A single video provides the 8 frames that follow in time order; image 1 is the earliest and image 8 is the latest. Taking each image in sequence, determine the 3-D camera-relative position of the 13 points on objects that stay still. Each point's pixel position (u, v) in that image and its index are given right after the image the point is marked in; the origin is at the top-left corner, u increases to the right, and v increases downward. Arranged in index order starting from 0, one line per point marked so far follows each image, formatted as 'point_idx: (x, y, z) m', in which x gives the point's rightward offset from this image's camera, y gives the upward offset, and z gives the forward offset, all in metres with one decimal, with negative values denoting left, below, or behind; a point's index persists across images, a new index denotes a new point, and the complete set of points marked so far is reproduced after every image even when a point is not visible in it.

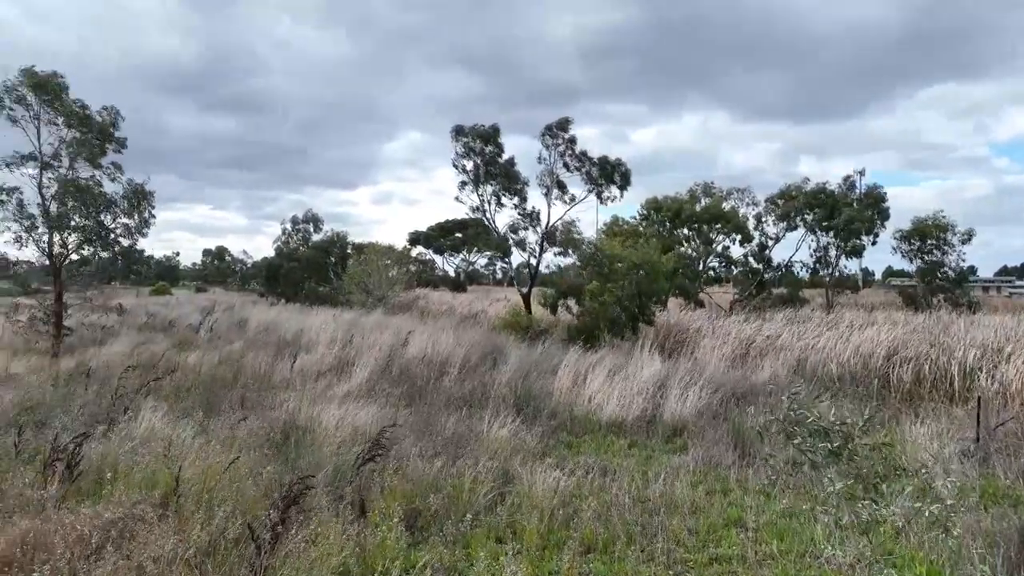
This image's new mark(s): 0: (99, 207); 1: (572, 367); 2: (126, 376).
0: (-4.8, +1.0, +8.3) m
1: (+0.5, -0.7, +6.4) m
2: (-3.5, -0.8, +6.4) m
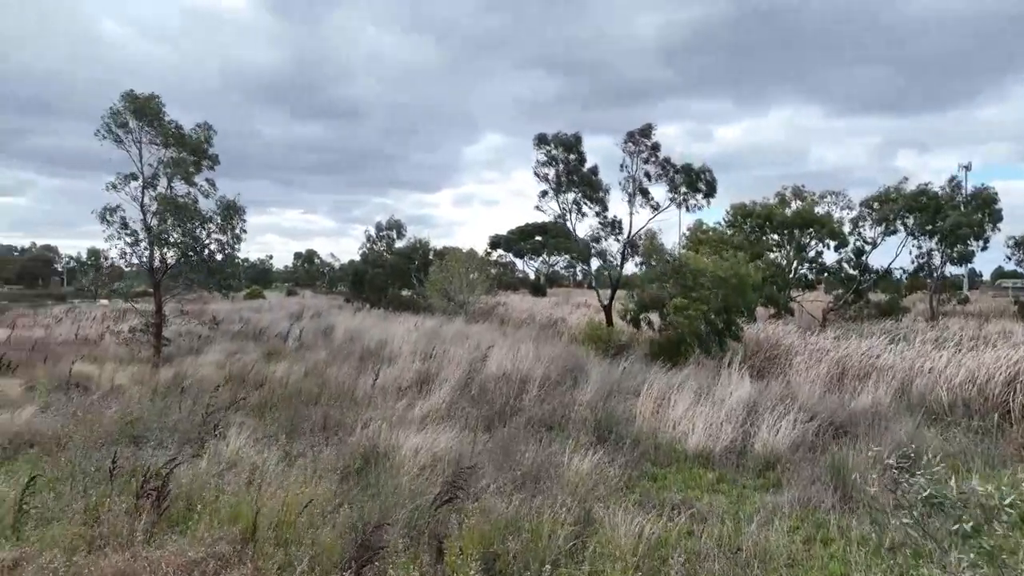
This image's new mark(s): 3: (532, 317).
0: (-3.8, +0.8, +8.6) m
1: (+1.2, -0.9, +6.1) m
2: (-2.7, -1.0, +6.7) m
3: (+0.4, -0.6, +15.1) m
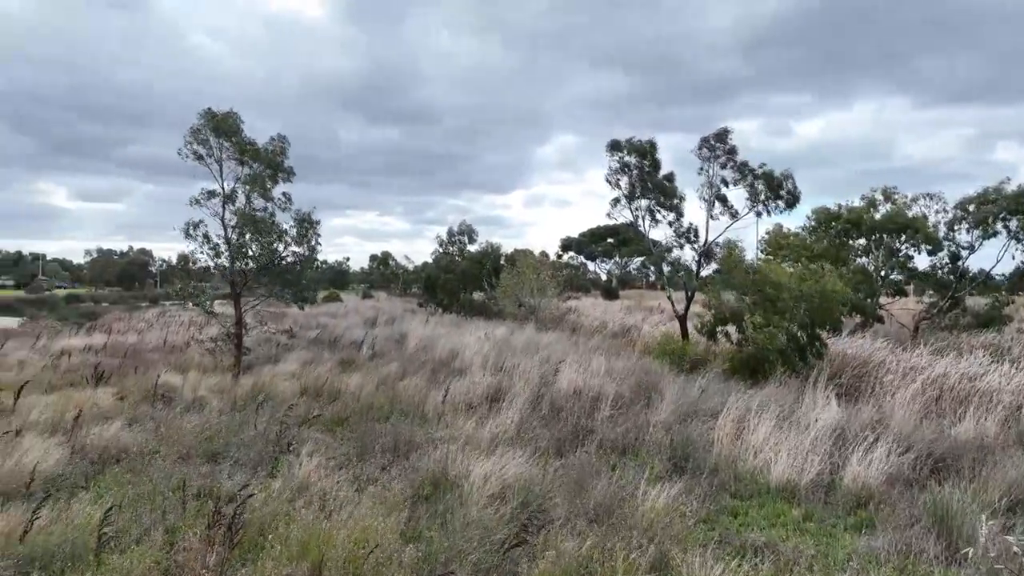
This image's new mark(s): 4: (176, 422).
0: (-3.0, +0.7, +8.9) m
1: (+1.8, -1.0, +5.9) m
2: (-2.1, -1.1, +6.8) m
3: (+1.9, -0.8, +14.9) m
4: (-2.7, -1.1, +5.8) m
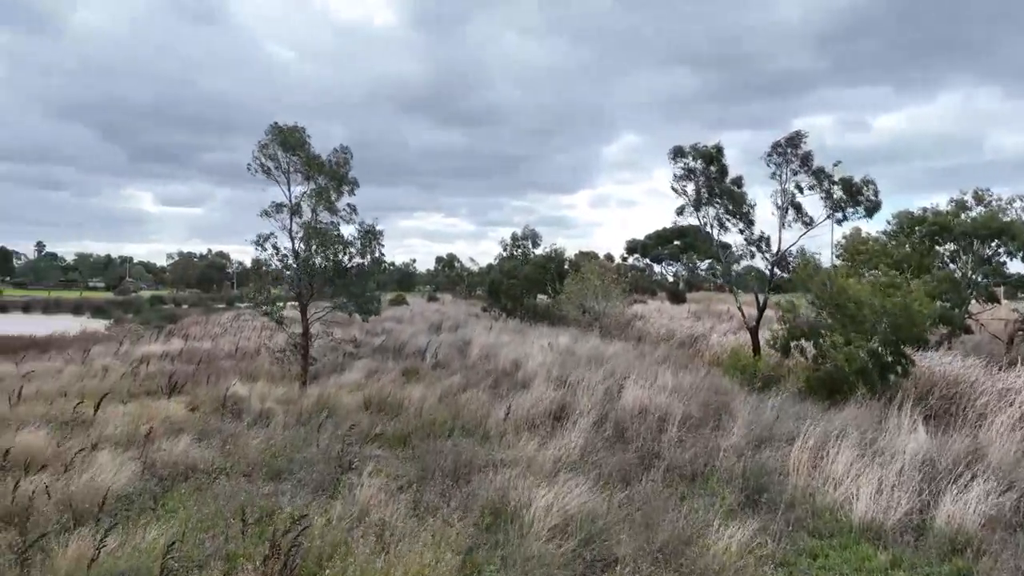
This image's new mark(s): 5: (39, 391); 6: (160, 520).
0: (-2.2, +0.5, +9.0) m
1: (+2.3, -1.1, +5.5) m
2: (-1.5, -1.2, +6.8) m
3: (+3.2, -0.9, +14.5) m
4: (-2.2, -1.2, +5.9) m
5: (-5.3, -1.2, +8.0) m
6: (-2.0, -1.3, +3.9) m
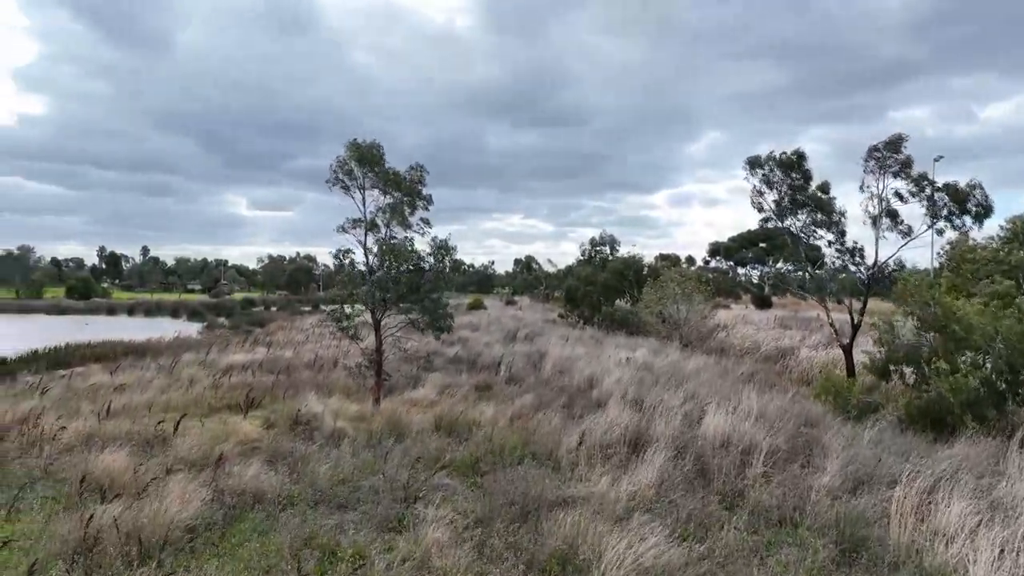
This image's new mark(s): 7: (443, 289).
0: (-1.3, +0.3, +8.9) m
1: (+2.9, -1.3, +5.0) m
2: (-0.8, -1.4, +6.7) m
3: (+4.7, -1.1, +13.8) m
4: (-1.6, -1.4, +5.9) m
5: (-4.5, -1.4, +8.3) m
6: (-1.6, -1.5, +3.9) m
7: (-0.9, 0.0, +9.1) m
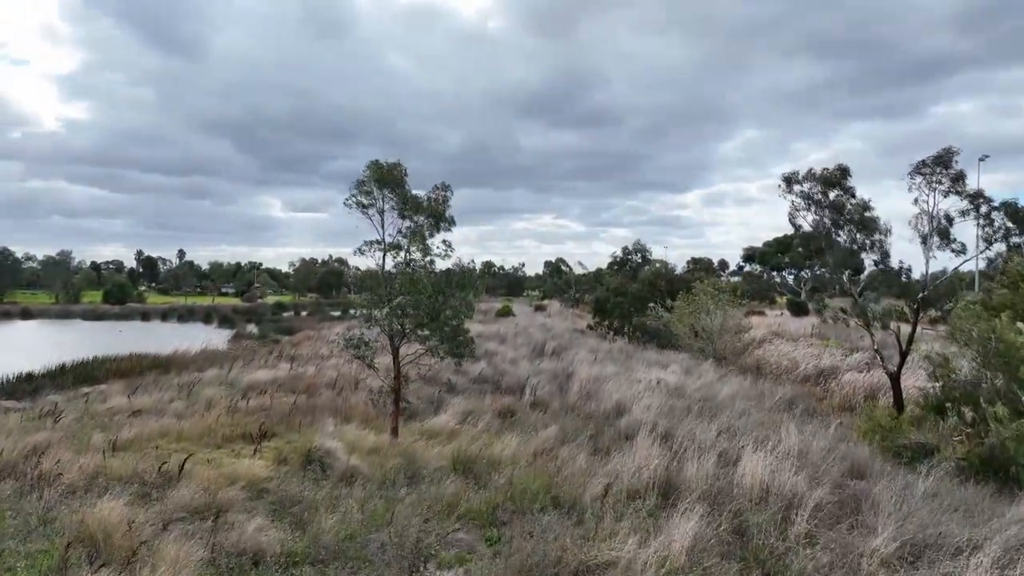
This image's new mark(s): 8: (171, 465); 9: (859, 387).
0: (-1.0, 0.0, +8.5) m
1: (+3.0, -1.6, +4.5) m
2: (-0.6, -1.7, +6.3) m
3: (+5.2, -1.4, +13.2) m
4: (-1.5, -1.7, +5.5) m
5: (-4.2, -1.7, +8.1) m
6: (-1.5, -1.8, +3.5) m
7: (-0.6, -0.3, +8.7) m
8: (-3.2, -1.7, +6.7) m
9: (+5.1, -1.5, +10.5) m
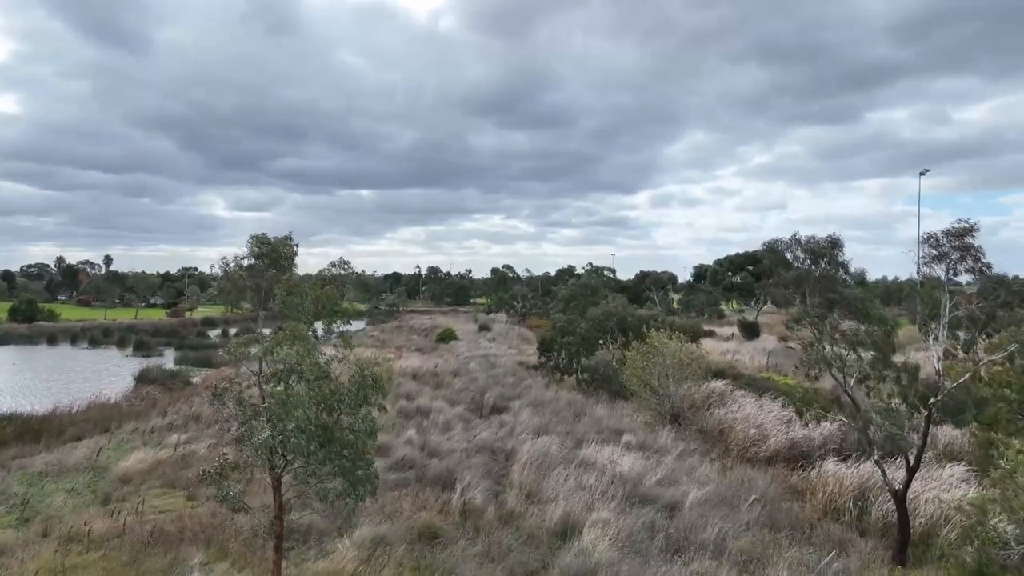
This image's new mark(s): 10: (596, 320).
0: (-1.7, -1.0, +6.6) m
1: (+2.5, -2.6, +2.8) m
2: (-1.2, -2.8, +4.4) m
3: (+4.1, -2.4, +11.7) m
4: (-2.0, -2.7, +3.5) m
5: (-5.0, -2.7, +5.9) m
6: (-1.9, -2.8, +1.5) m
7: (-1.4, -1.3, +6.8) m
8: (-3.8, -2.7, +4.6) m
9: (+4.2, -2.5, +9.0) m
10: (+2.3, -0.7, +19.1) m
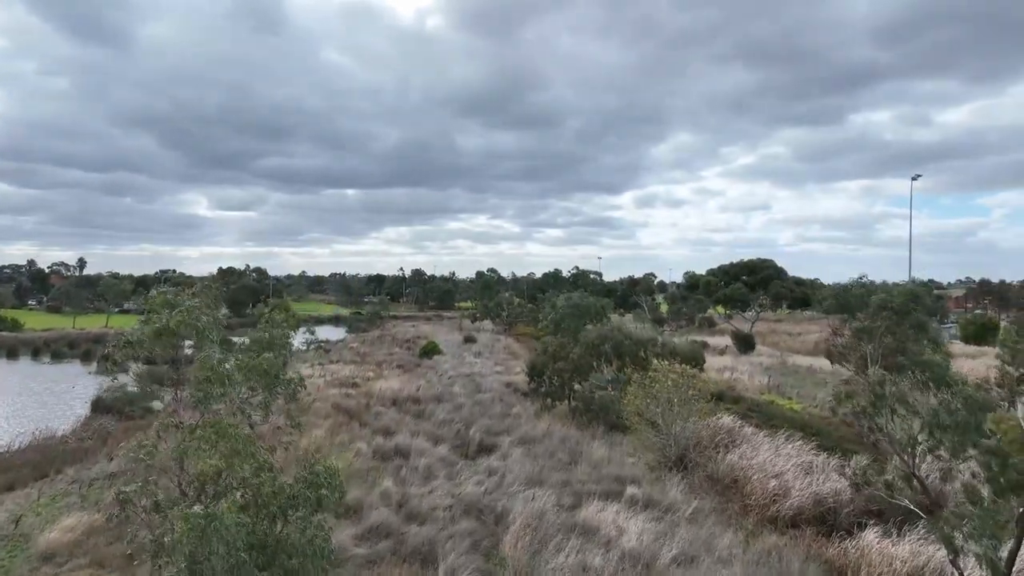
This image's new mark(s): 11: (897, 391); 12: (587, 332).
0: (-1.8, -1.5, +5.1) m
1: (+2.5, -3.2, +1.4) m
2: (-1.2, -3.3, +2.9) m
3: (+4.0, -2.9, +10.4) m
4: (-2.0, -3.3, +2.1) m
5: (-5.0, -3.2, +4.4) m
6: (-1.9, -3.3, +0.1) m
7: (-1.4, -1.8, +5.3) m
8: (-3.8, -3.2, +3.1) m
9: (+4.1, -3.0, +7.7) m
10: (+2.0, -1.3, +17.7) m
11: (+3.5, -0.8, +6.6) m
12: (+1.9, -1.0, +18.3) m
